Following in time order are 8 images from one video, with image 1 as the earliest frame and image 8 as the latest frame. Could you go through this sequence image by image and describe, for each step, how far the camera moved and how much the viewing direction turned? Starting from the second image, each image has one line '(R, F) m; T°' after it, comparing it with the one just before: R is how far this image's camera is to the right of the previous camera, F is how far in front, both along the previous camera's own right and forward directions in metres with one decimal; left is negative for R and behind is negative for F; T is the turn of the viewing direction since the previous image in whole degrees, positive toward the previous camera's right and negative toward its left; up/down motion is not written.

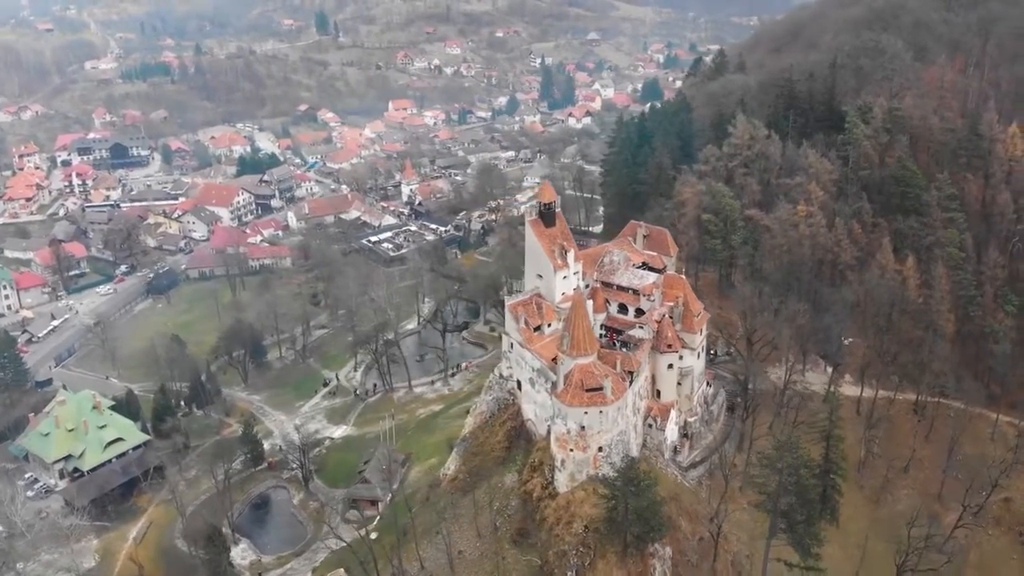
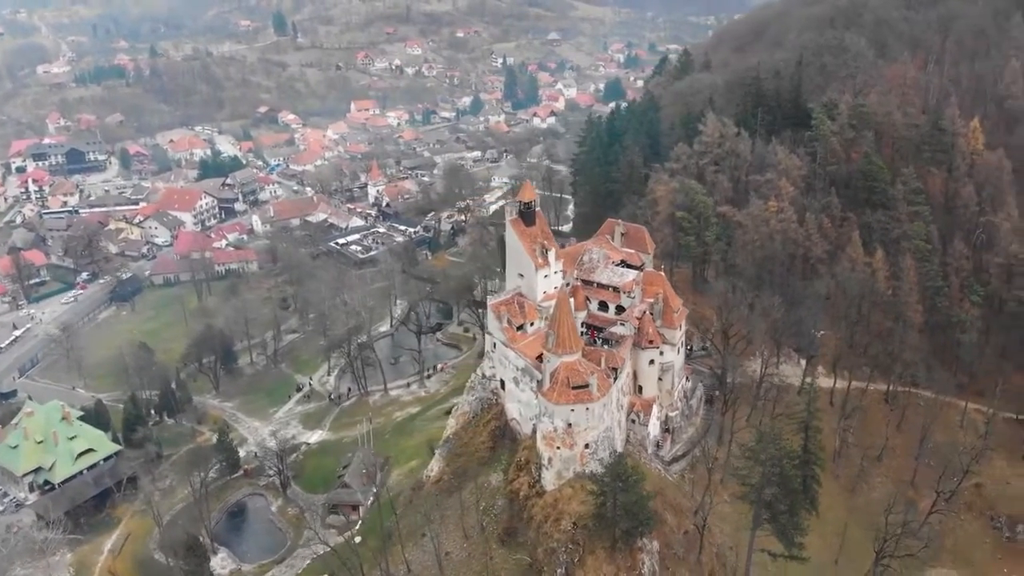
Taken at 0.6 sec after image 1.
(-0.9, +0.1) m; +3°
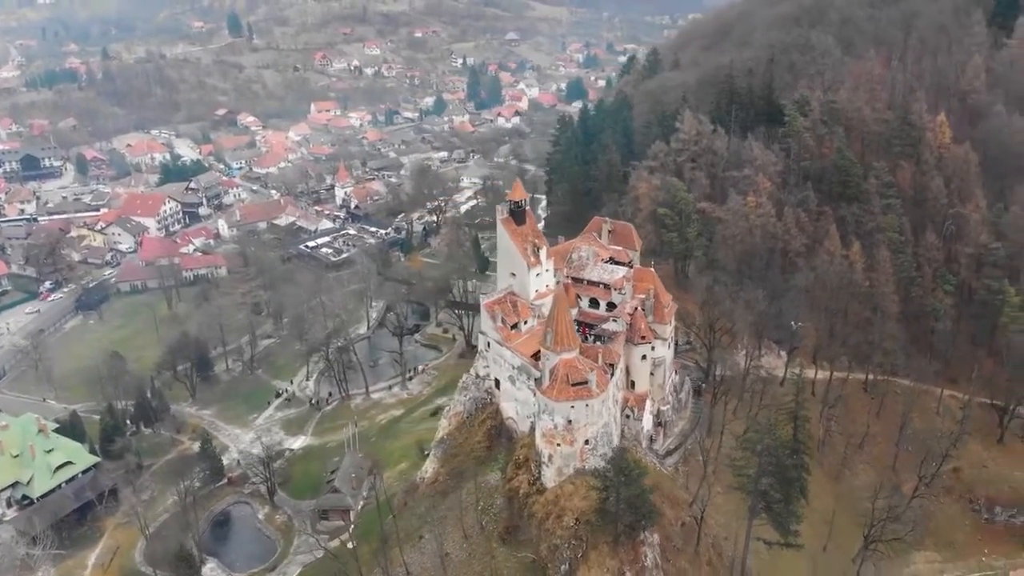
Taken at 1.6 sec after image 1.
(-1.6, 0.0) m; +3°
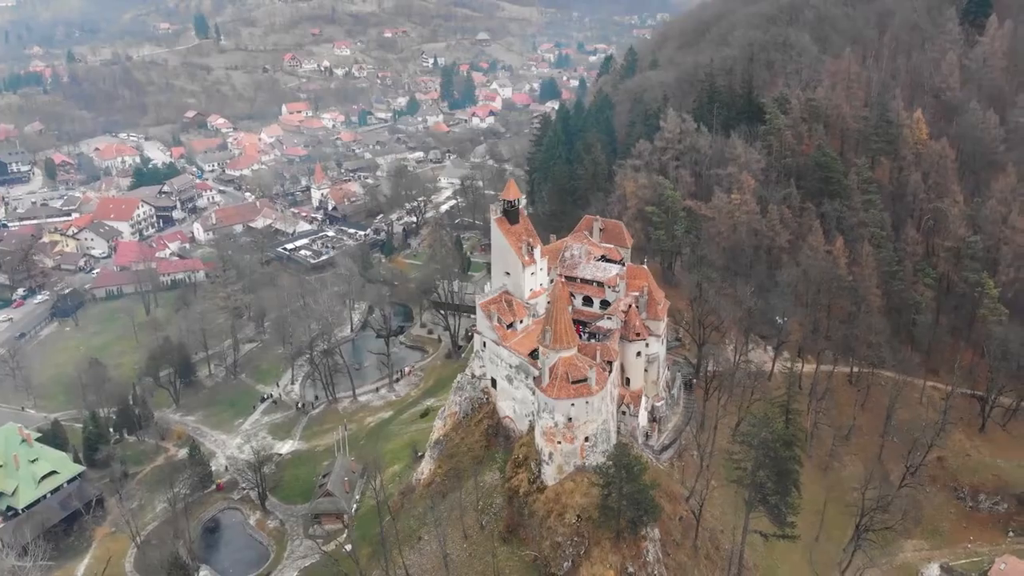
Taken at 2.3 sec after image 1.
(-1.2, 0.0) m; +2°
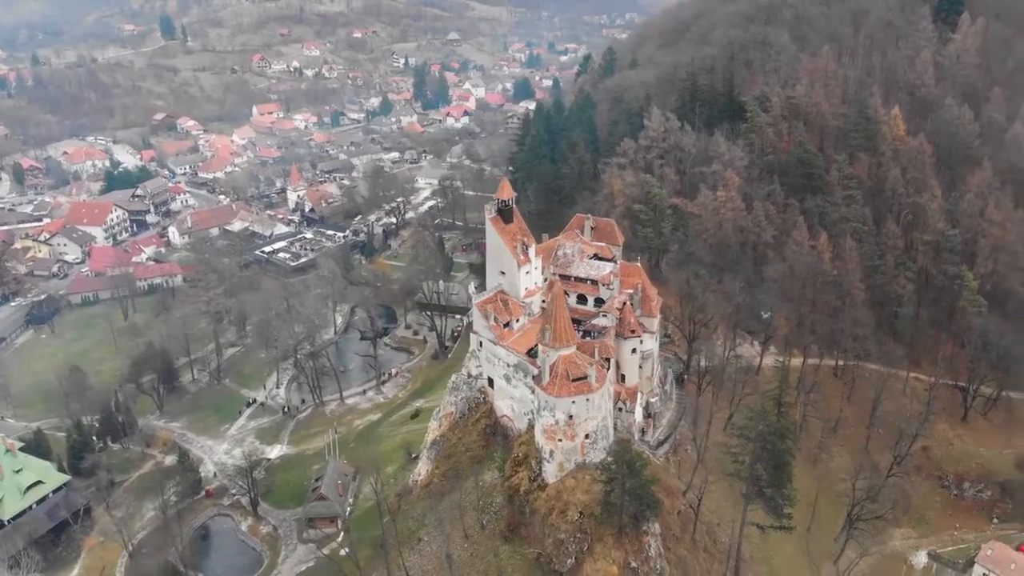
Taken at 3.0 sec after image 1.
(-1.2, -0.1) m; +2°
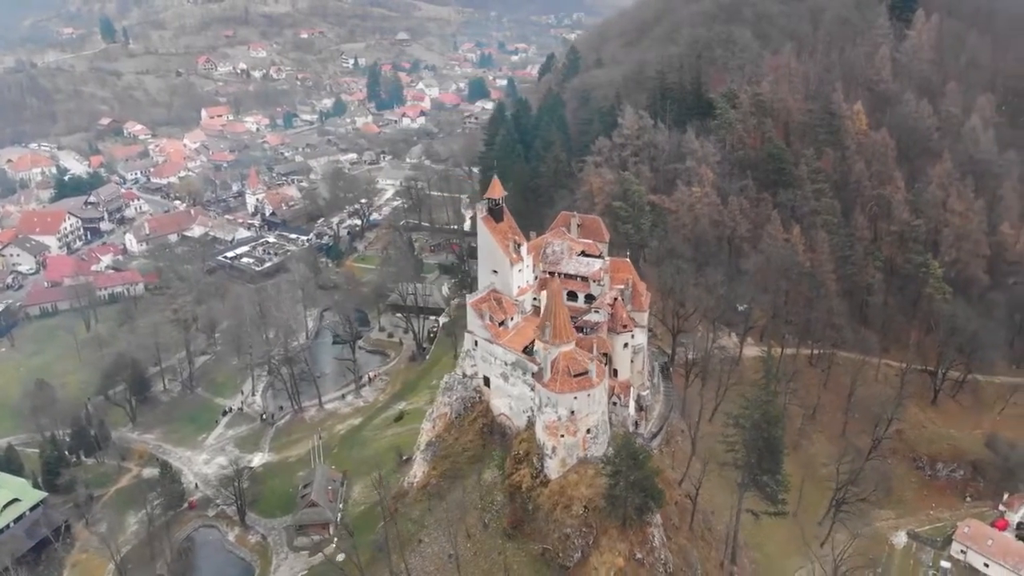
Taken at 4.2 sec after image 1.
(-2.1, -0.1) m; +3°
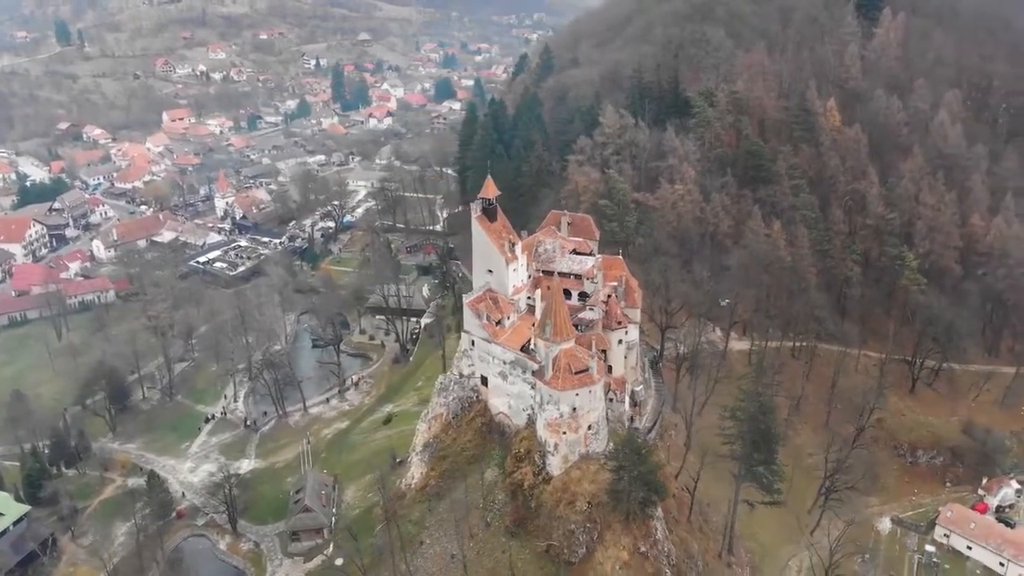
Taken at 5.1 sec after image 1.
(-1.6, -0.1) m; +2°
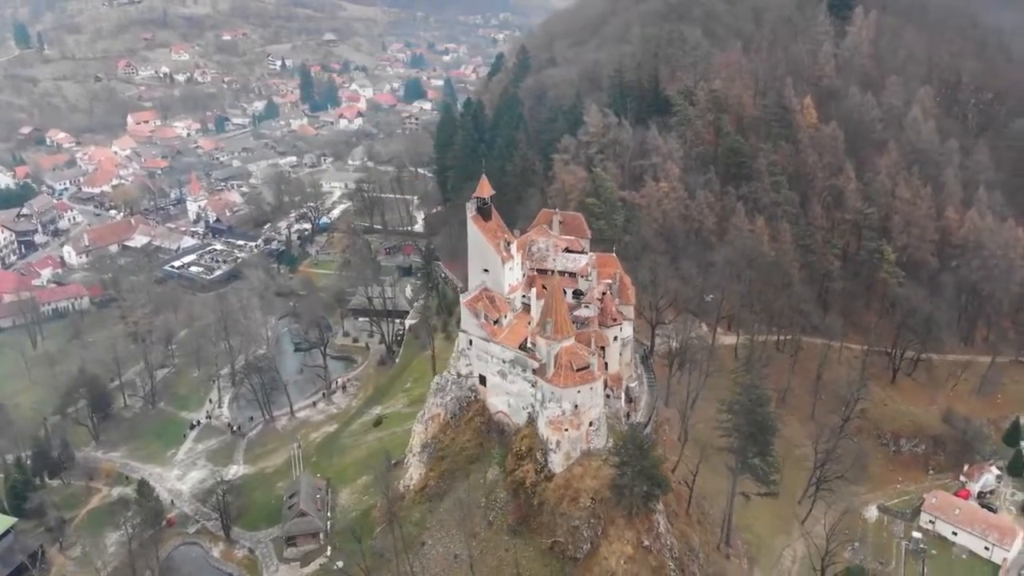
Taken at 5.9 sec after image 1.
(-1.4, -0.2) m; +2°
